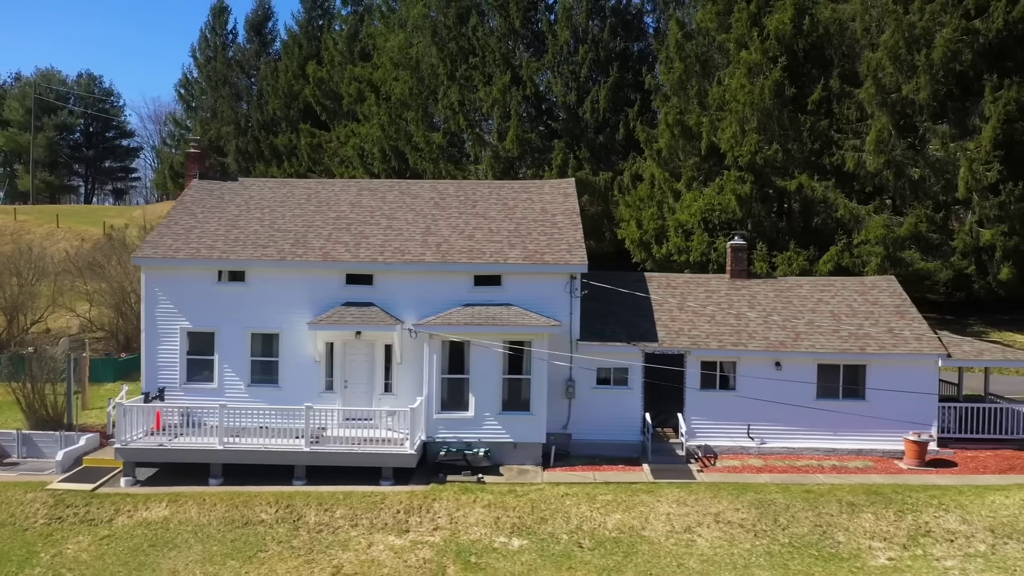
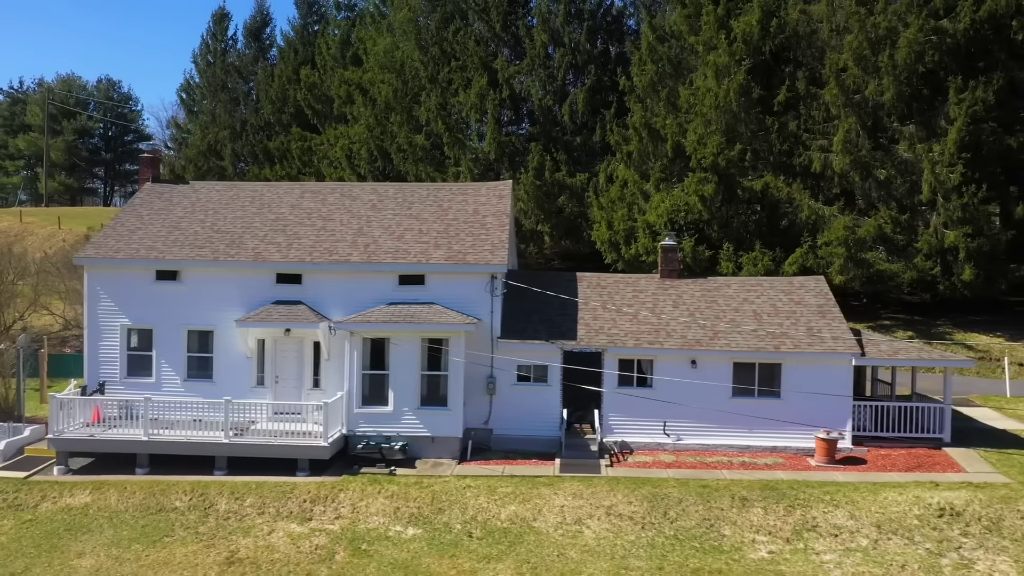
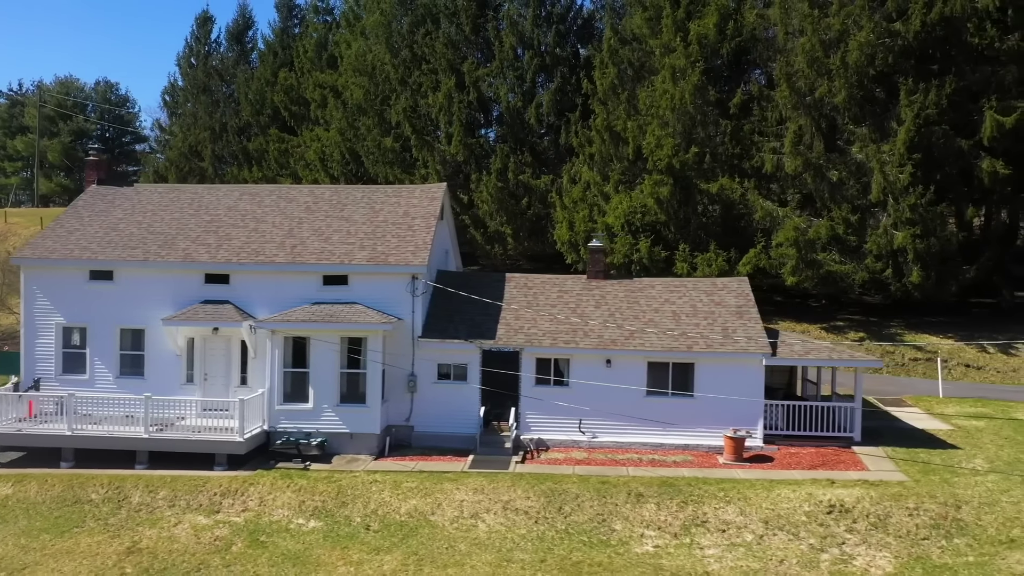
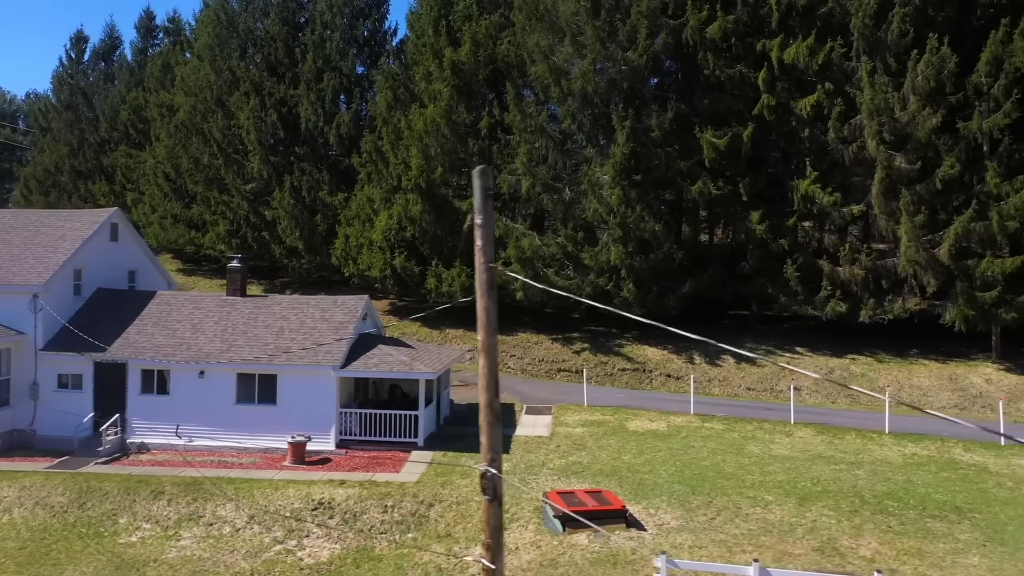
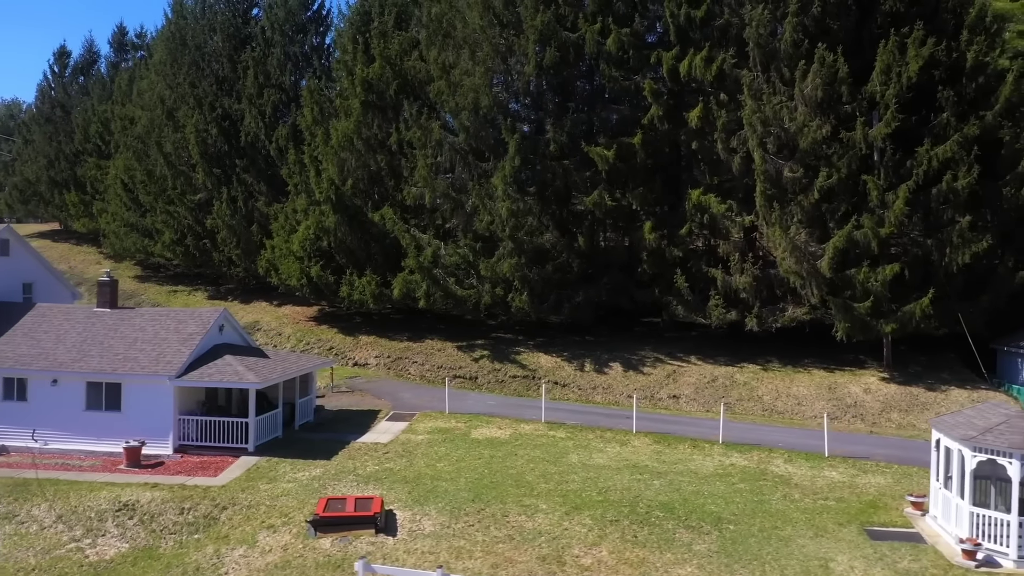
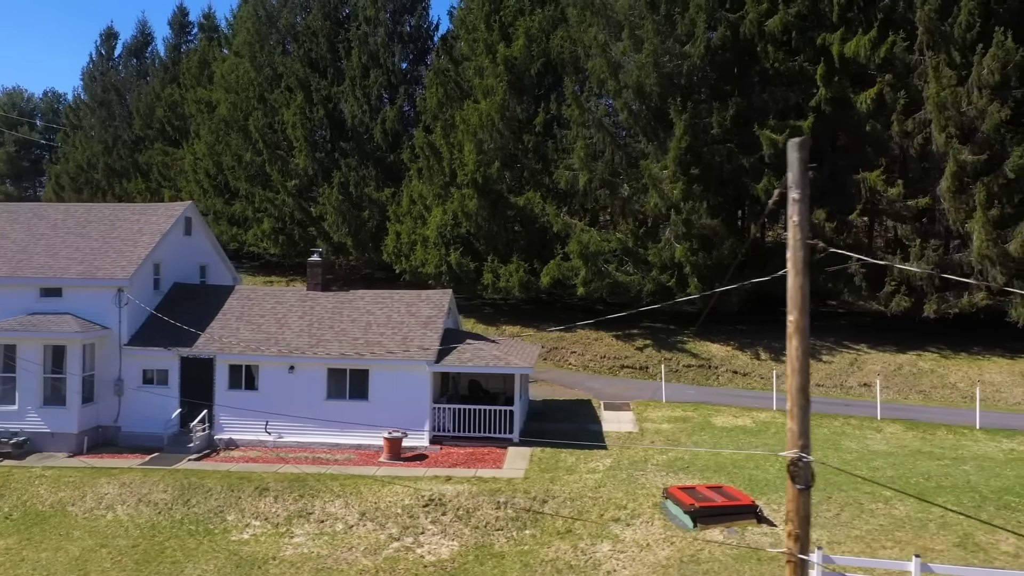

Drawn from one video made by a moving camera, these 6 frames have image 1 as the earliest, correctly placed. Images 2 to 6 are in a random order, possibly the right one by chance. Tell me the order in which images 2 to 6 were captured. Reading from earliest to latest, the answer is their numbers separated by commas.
2, 3, 6, 4, 5
